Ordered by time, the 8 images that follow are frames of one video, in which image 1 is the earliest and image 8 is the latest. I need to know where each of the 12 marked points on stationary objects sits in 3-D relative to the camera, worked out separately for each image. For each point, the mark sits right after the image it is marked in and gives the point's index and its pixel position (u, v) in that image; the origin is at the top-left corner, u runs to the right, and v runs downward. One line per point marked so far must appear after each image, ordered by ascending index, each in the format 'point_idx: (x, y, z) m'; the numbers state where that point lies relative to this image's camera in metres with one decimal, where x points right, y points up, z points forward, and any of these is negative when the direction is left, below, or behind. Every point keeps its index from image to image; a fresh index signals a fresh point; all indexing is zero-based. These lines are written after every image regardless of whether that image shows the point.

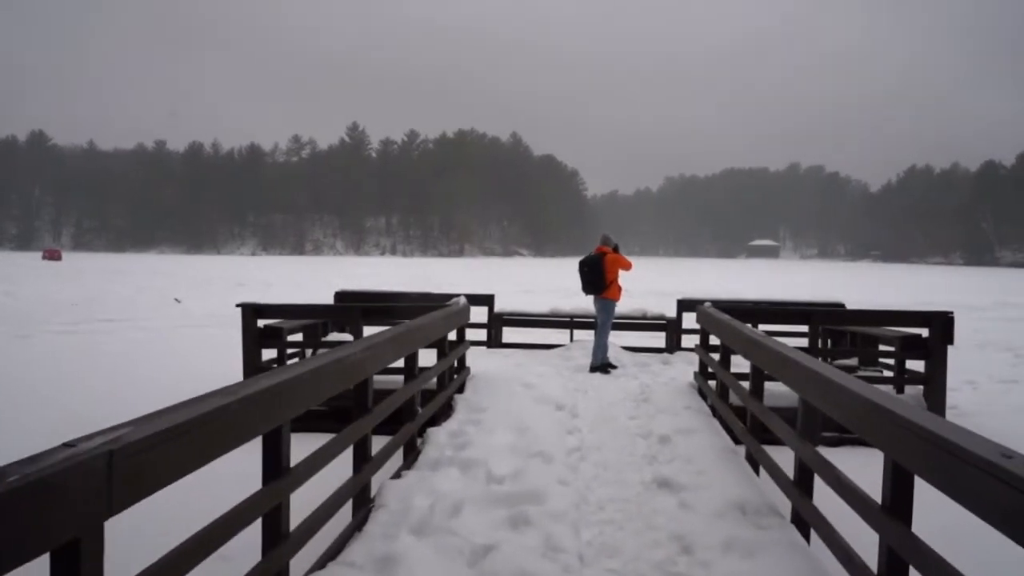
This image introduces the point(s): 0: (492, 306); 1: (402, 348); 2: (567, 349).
0: (-0.3, -0.3, +9.6) m
1: (-0.9, -0.5, +4.7) m
2: (+0.8, -0.9, +9.1) m
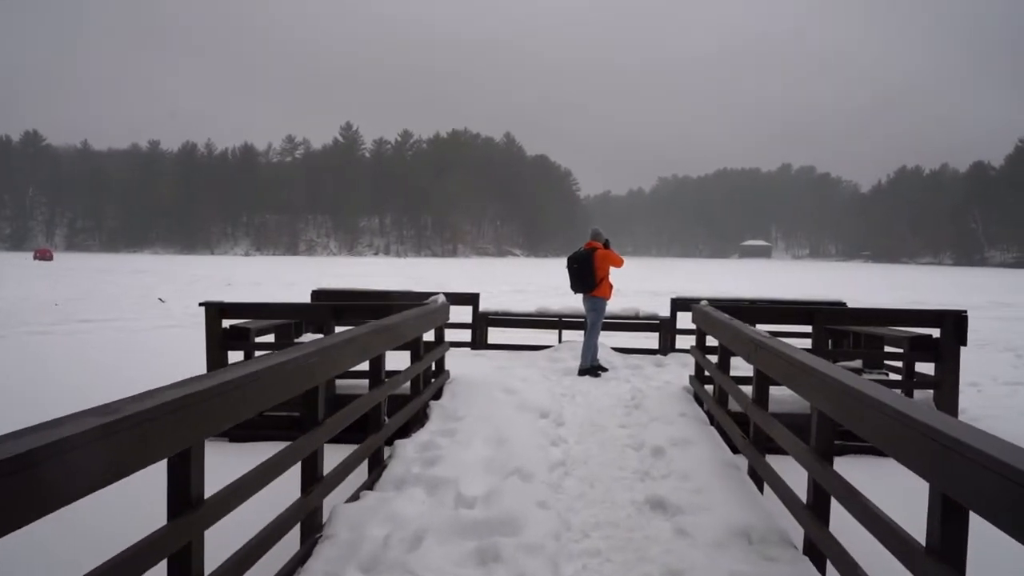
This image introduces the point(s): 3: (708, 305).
0: (-0.5, -0.3, +9.2) m
1: (-1.0, -0.4, +4.3) m
2: (+0.6, -0.9, +8.6) m
3: (+2.0, -0.2, +6.4) m
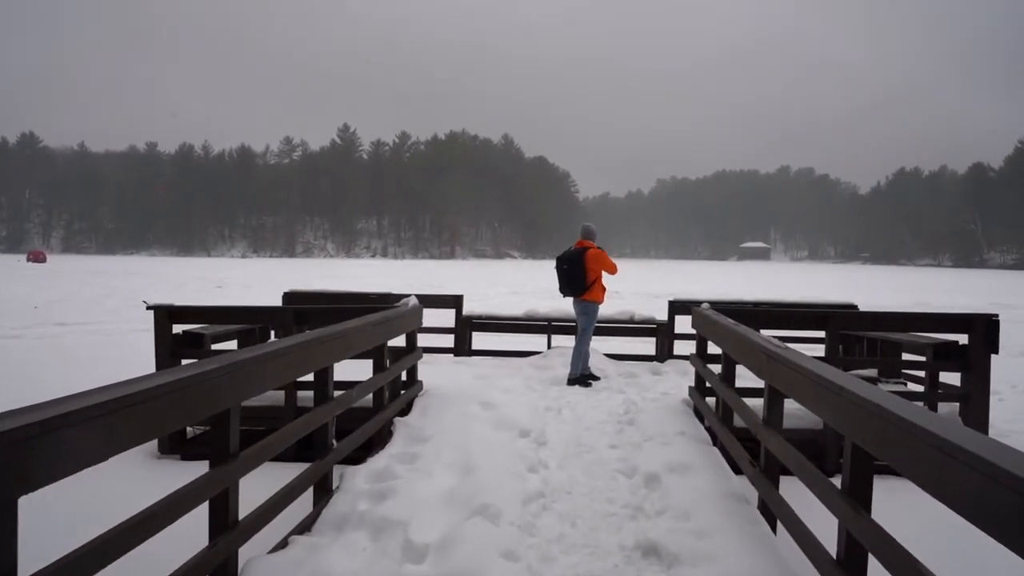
0: (-0.7, -0.3, +8.5) m
1: (-1.2, -0.4, +3.6) m
2: (+0.4, -0.9, +8.0) m
3: (+1.8, -0.2, +5.8) m
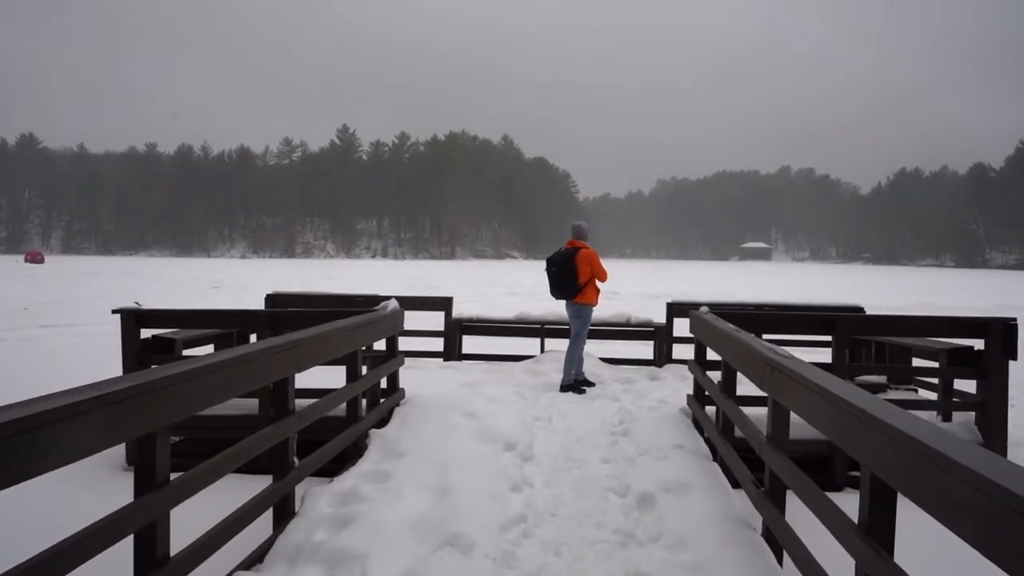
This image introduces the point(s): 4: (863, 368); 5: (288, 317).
0: (-0.8, -0.3, +8.2) m
1: (-1.3, -0.5, +3.3) m
2: (+0.3, -0.9, +7.6) m
3: (+1.7, -0.2, +5.4) m
4: (+3.2, -0.7, +5.6) m
5: (-2.0, -0.3, +5.6) m
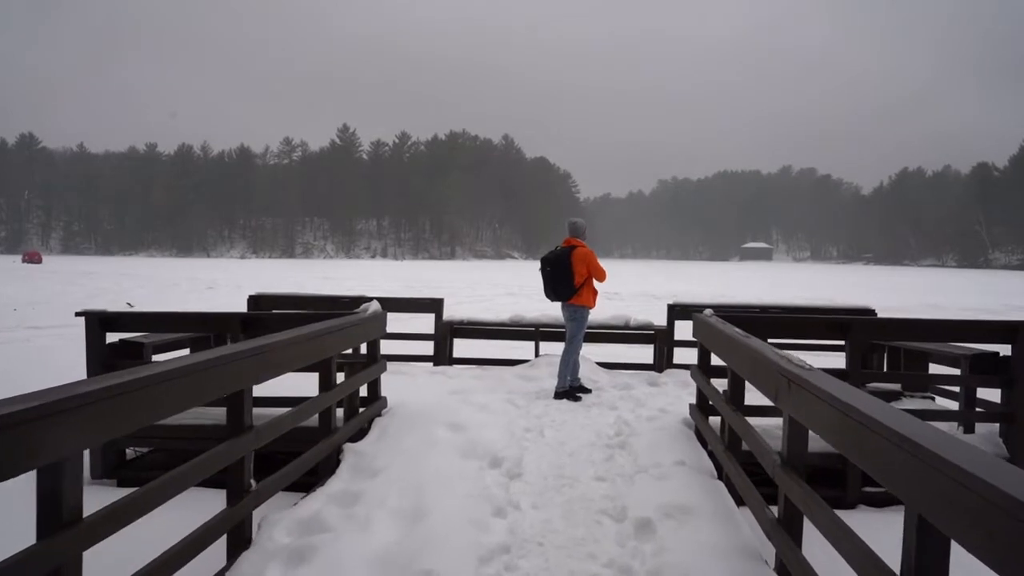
0: (-0.9, -0.3, +7.8) m
1: (-1.4, -0.5, +2.9) m
2: (+0.2, -0.9, +7.3) m
3: (+1.6, -0.2, +5.1) m
4: (+3.1, -0.7, +5.2) m
5: (-2.1, -0.3, +5.2) m
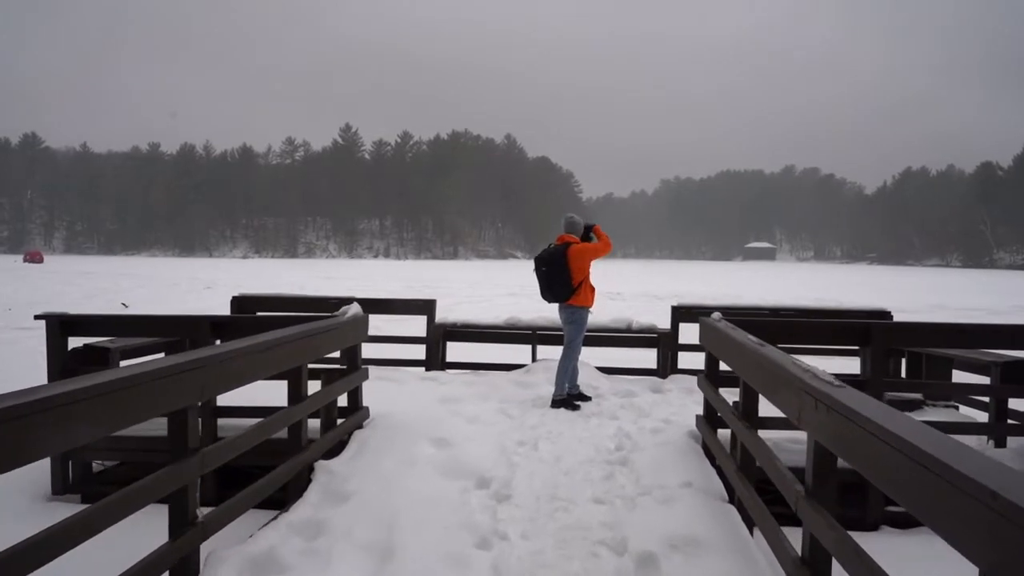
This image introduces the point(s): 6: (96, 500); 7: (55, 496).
0: (-1.0, -0.3, +7.5) m
1: (-1.5, -0.5, +2.5) m
2: (+0.2, -0.9, +6.9) m
3: (+1.6, -0.2, +4.7) m
4: (+3.0, -0.7, +4.8) m
5: (-2.1, -0.3, +4.8) m
6: (-3.3, -1.7, +4.9) m
7: (-3.7, -1.7, +5.0) m
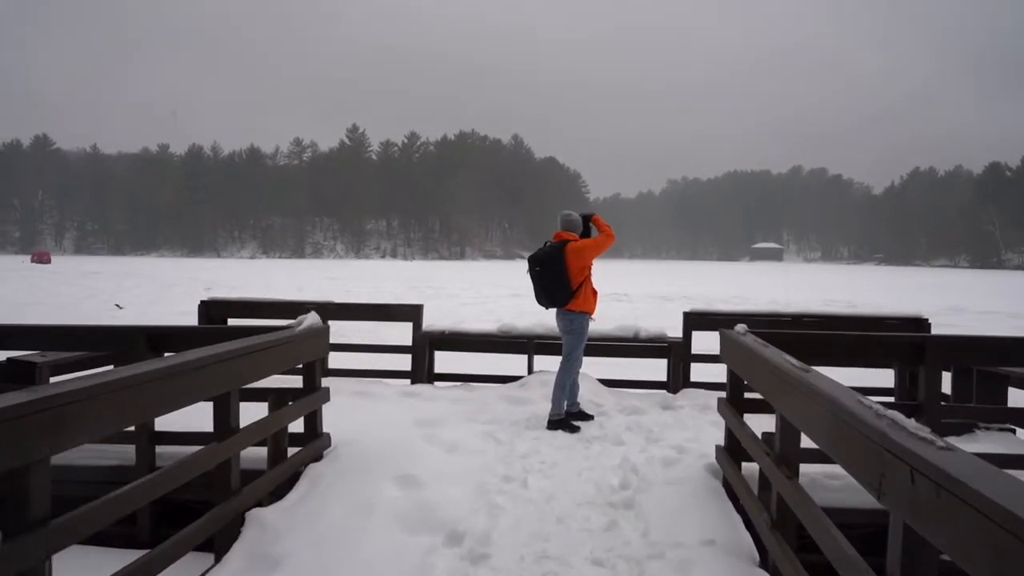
0: (-1.0, -0.4, +6.8) m
1: (-1.6, -0.5, +1.9) m
2: (+0.1, -1.0, +6.2) m
3: (+1.5, -0.3, +4.0) m
4: (+2.9, -0.8, +4.1) m
5: (-2.2, -0.3, +4.1) m
6: (-3.4, -1.7, +4.2) m
7: (-3.8, -1.7, +4.3) m
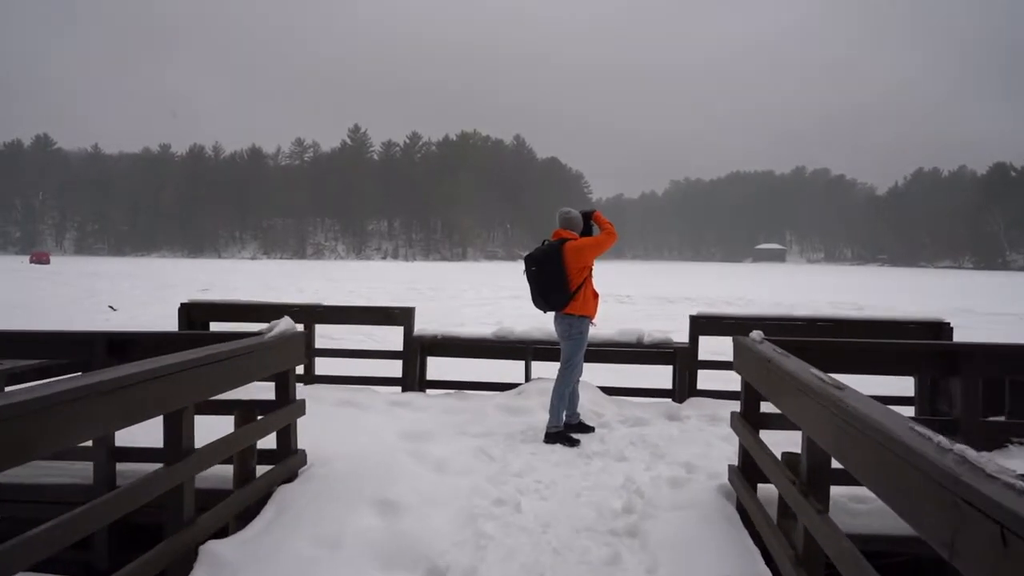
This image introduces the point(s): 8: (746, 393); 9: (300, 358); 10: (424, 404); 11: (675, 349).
0: (-1.1, -0.4, +6.4) m
1: (-1.6, -0.5, +1.5) m
2: (+0.1, -1.0, +5.8) m
3: (+1.4, -0.3, +3.6) m
4: (+2.9, -0.8, +3.7) m
5: (-2.3, -0.3, +3.8) m
6: (-3.4, -1.7, +3.9) m
7: (-3.8, -1.7, +4.0) m
8: (+1.3, -0.6, +3.5) m
9: (-1.3, -0.4, +3.8) m
10: (-0.8, -1.0, +5.5) m
11: (+1.6, -0.6, +6.0) m
